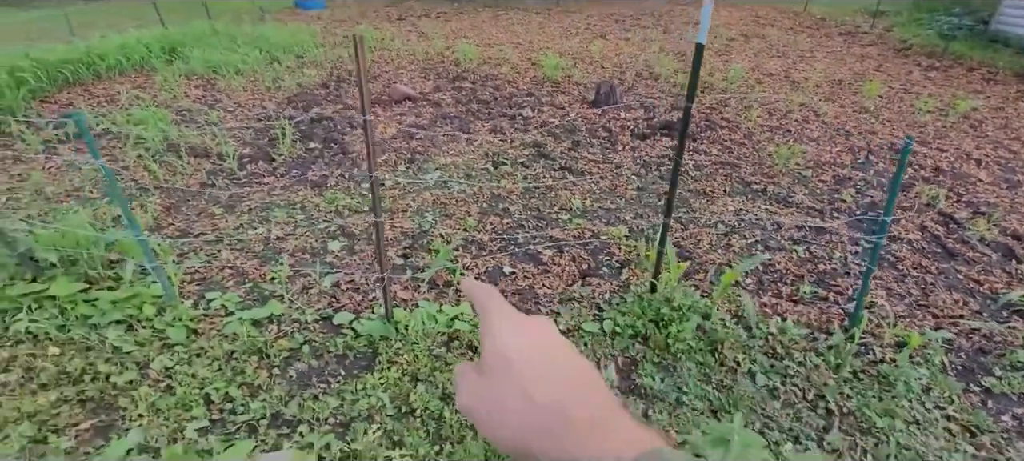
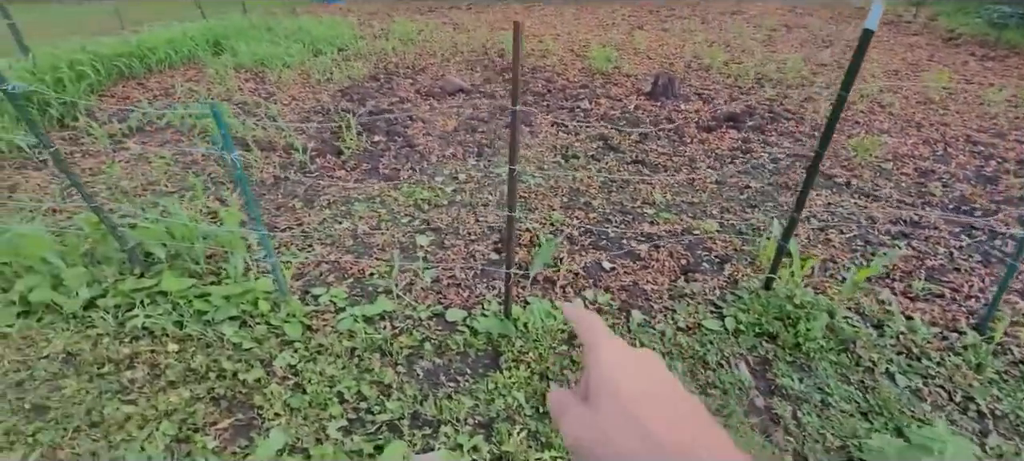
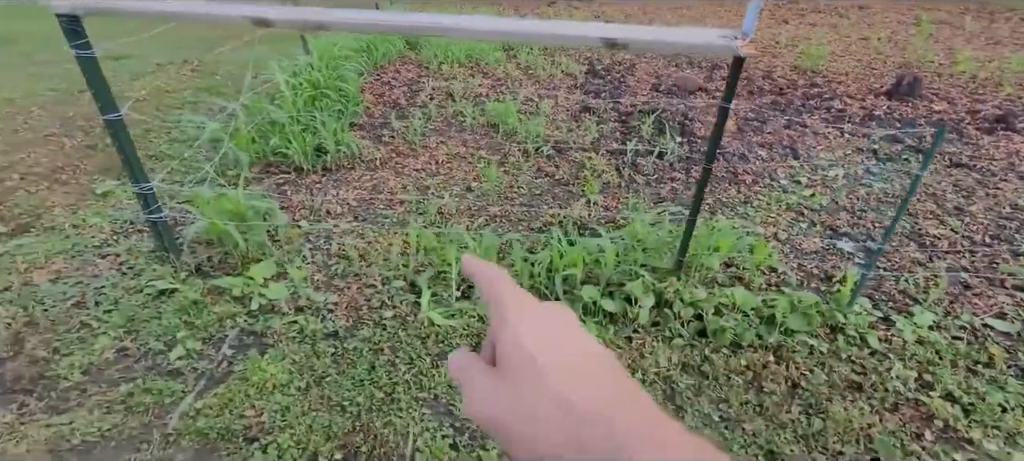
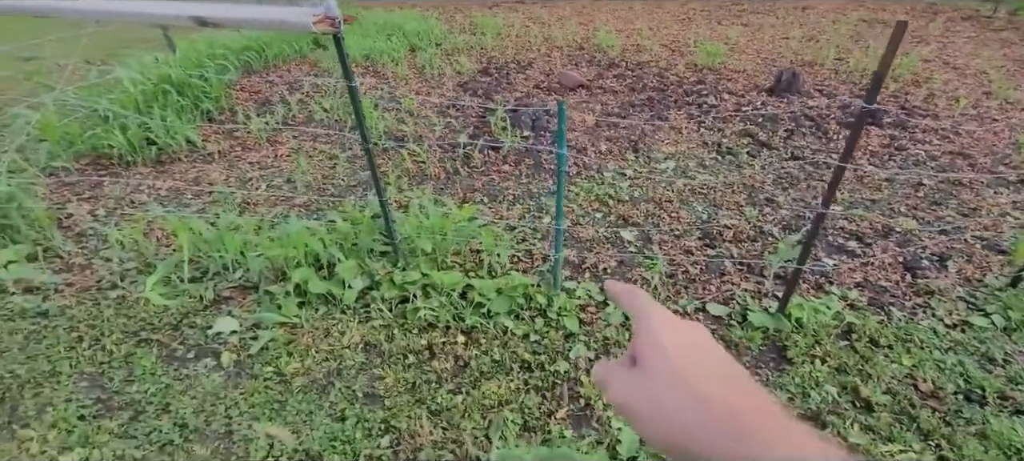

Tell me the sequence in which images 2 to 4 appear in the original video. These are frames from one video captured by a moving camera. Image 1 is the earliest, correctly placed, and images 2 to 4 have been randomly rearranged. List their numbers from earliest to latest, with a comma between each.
2, 4, 3
